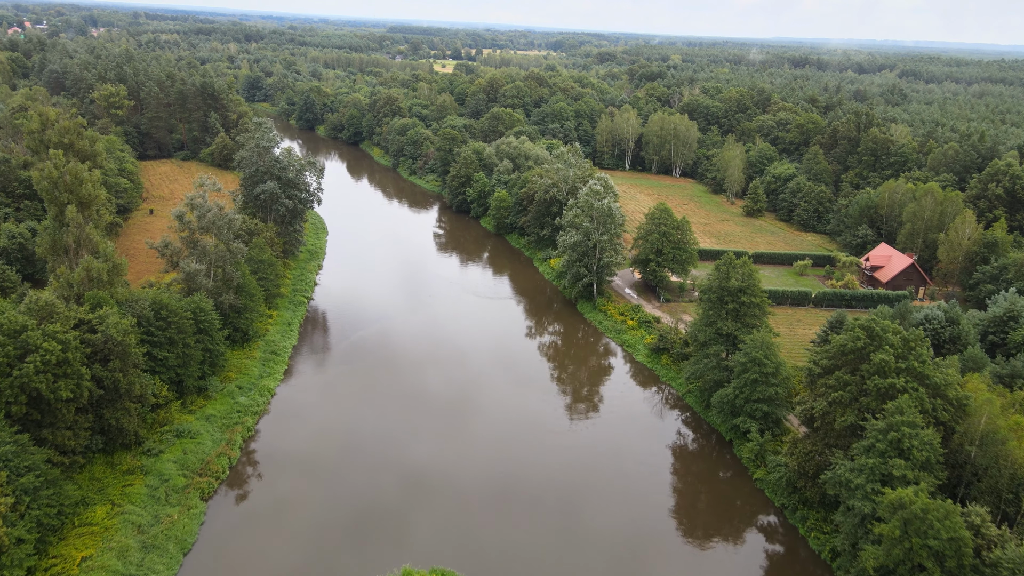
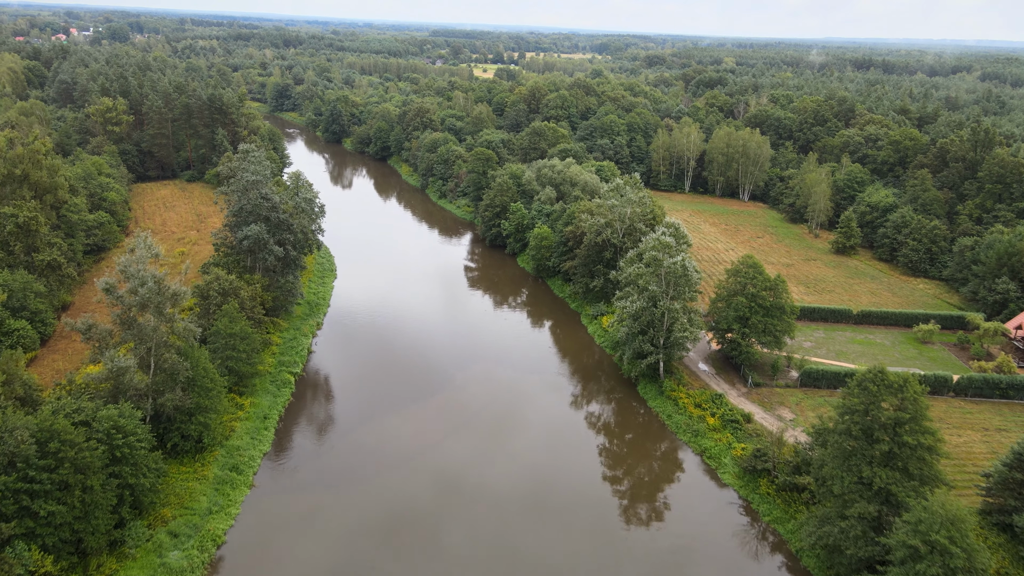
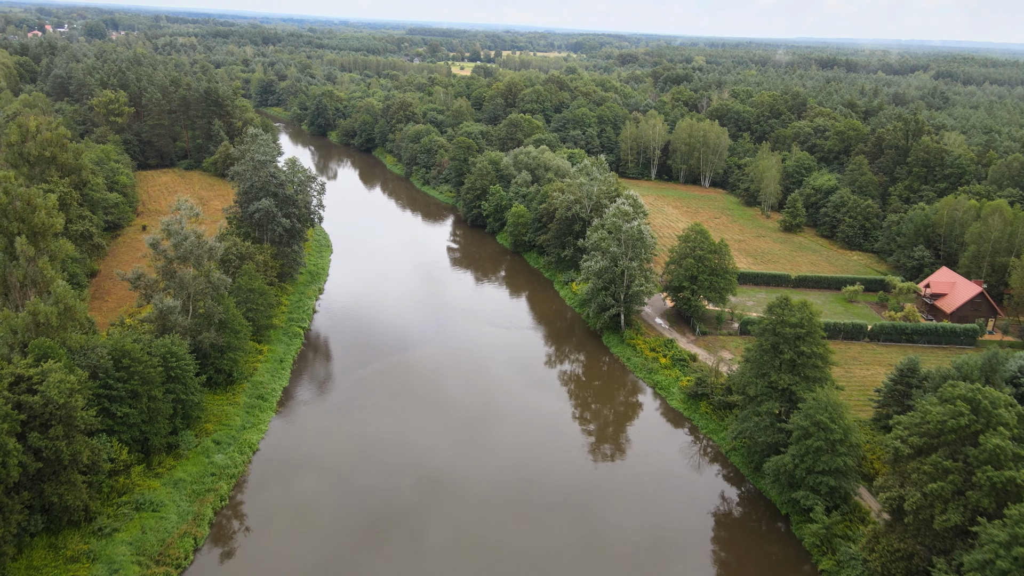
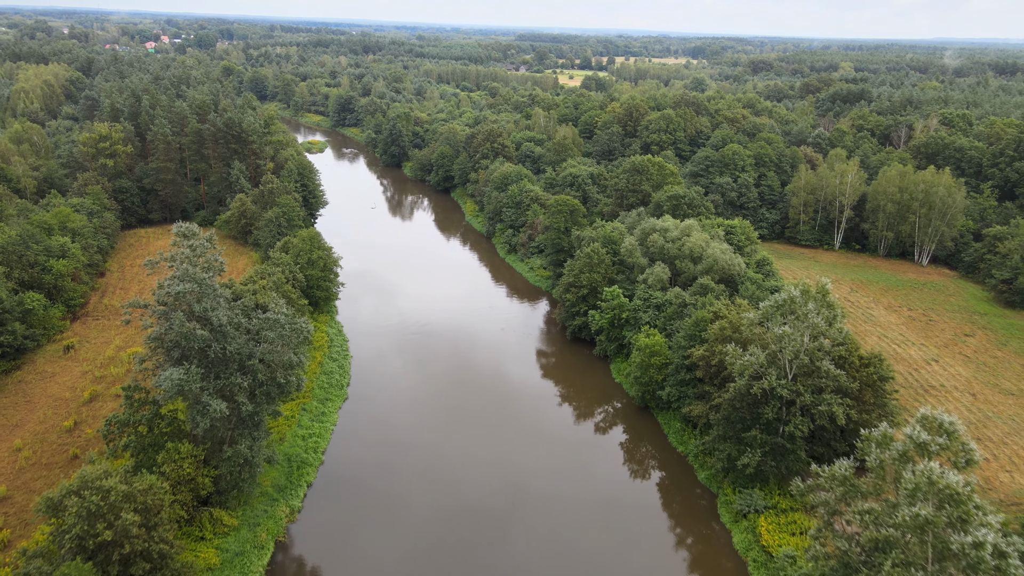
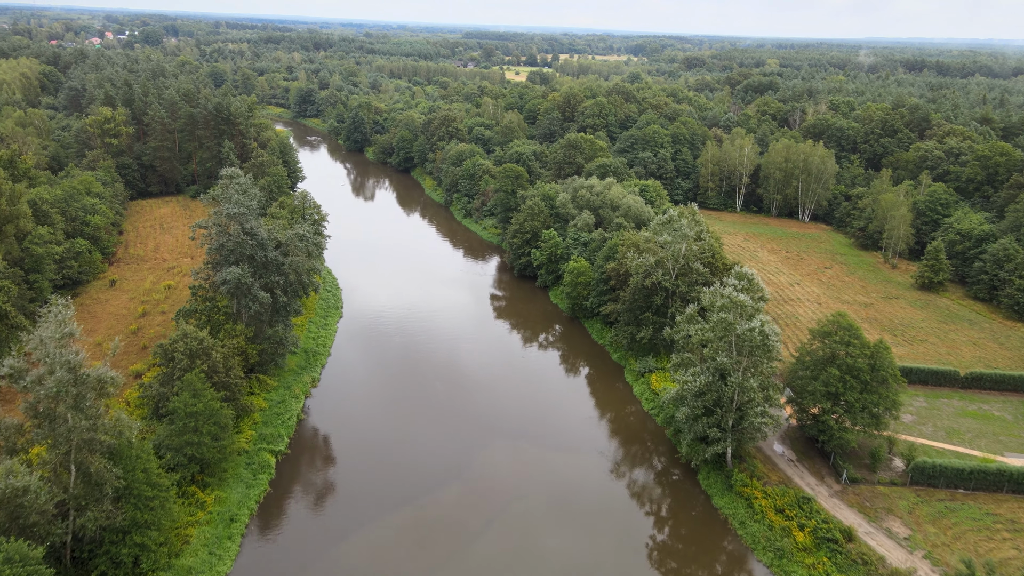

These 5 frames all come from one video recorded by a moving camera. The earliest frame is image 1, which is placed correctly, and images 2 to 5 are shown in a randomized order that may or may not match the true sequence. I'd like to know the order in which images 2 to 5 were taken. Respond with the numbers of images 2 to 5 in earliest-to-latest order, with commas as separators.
3, 2, 5, 4
